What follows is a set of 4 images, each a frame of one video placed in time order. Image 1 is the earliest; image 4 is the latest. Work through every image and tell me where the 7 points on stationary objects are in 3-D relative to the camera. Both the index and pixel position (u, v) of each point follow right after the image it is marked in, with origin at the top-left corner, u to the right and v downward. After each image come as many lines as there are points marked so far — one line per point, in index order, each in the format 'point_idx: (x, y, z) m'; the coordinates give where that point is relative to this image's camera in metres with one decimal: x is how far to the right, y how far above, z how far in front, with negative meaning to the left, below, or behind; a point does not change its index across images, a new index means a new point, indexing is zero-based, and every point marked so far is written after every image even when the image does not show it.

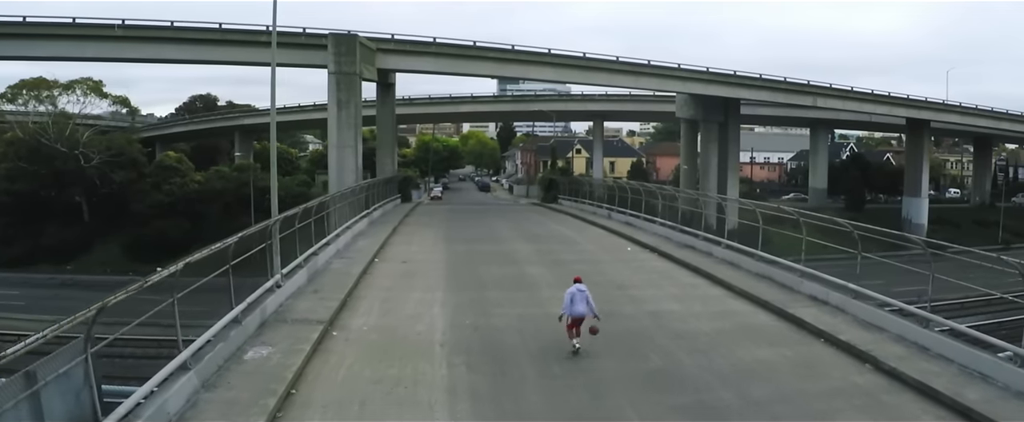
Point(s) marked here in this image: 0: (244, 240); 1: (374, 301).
0: (-4.1, -0.4, +12.8) m
1: (-2.4, -1.6, +14.6) m
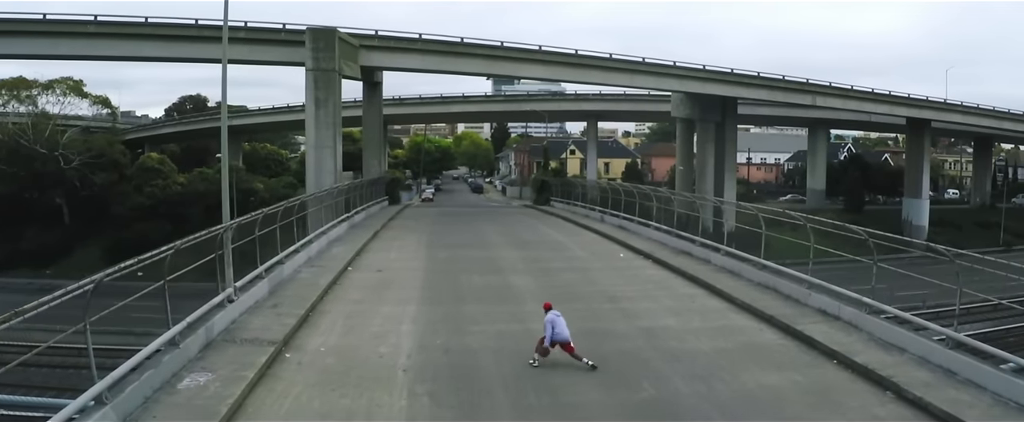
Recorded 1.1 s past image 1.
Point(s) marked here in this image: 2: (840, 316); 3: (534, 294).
0: (-4.4, -0.5, +11.4) m
1: (-2.7, -1.6, +13.2) m
2: (+4.9, -1.6, +12.7) m
3: (+0.4, -1.4, +14.9) m
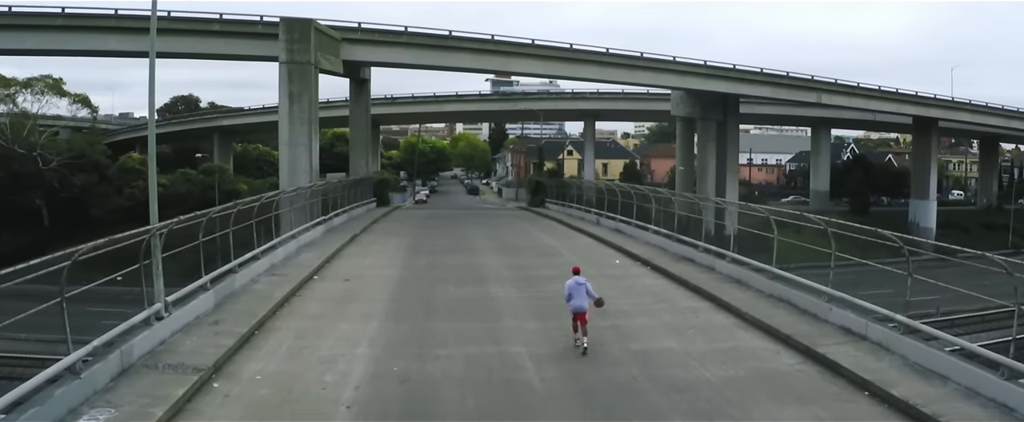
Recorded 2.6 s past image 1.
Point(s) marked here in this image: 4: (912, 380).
0: (-4.7, -0.6, +9.7) m
1: (-3.0, -1.7, +11.5) m
2: (+4.6, -1.6, +10.9) m
3: (+0.1, -1.5, +13.1) m
4: (+4.4, -1.8, +9.2) m
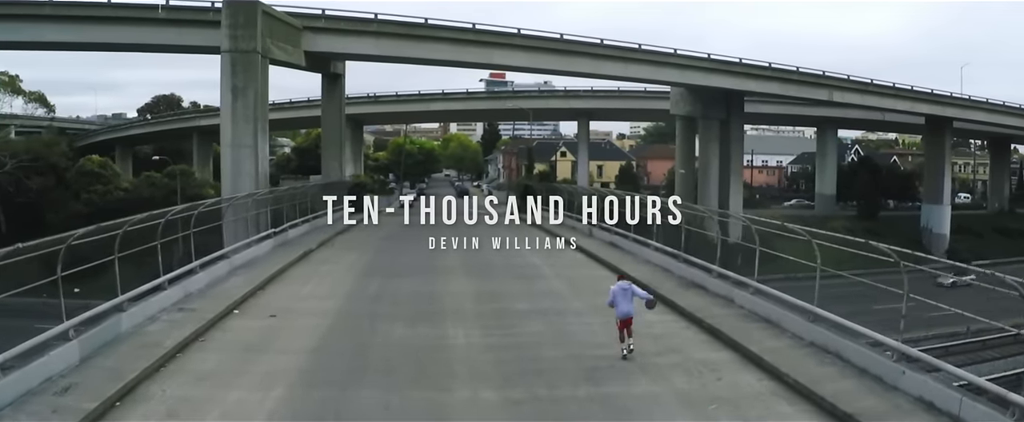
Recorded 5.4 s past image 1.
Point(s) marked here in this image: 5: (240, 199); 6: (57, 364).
0: (-5.2, -0.8, +6.5) m
1: (-3.5, -2.0, +8.3) m
2: (+4.1, -1.9, +7.8) m
3: (-0.4, -1.8, +9.9) m
4: (+3.9, -2.1, +6.0) m
5: (-6.1, +0.3, +18.8) m
6: (-5.0, -1.7, +9.2) m
